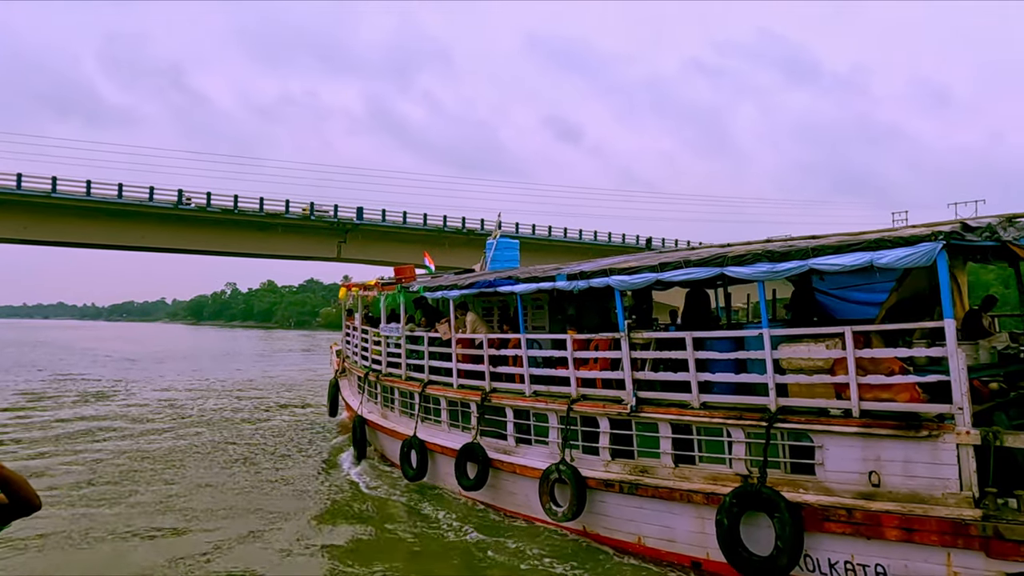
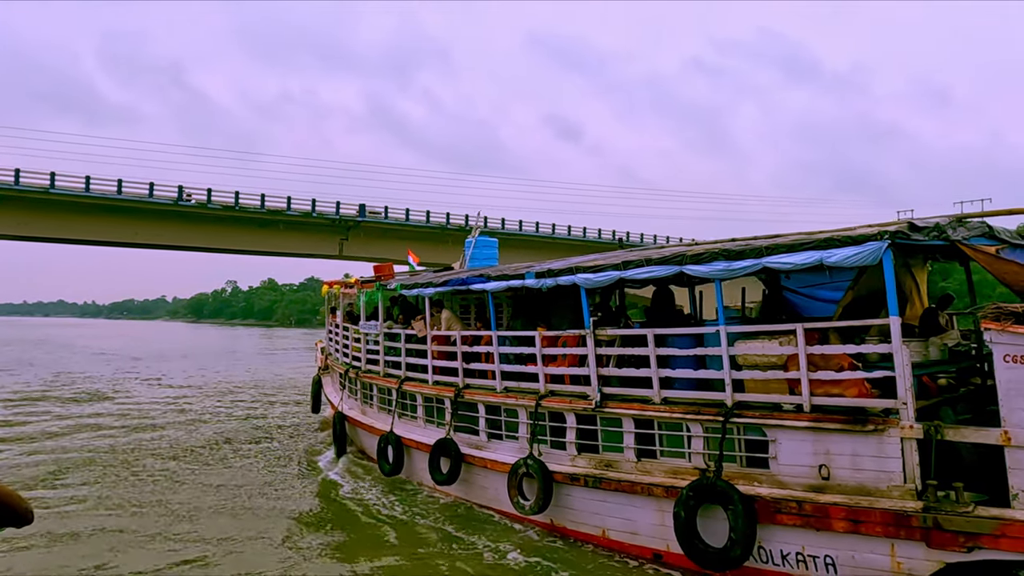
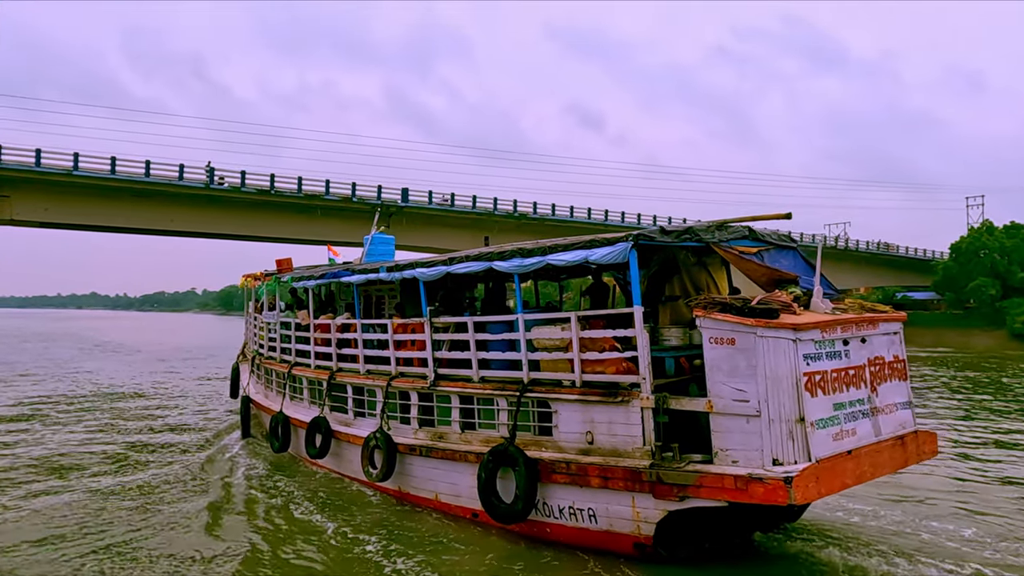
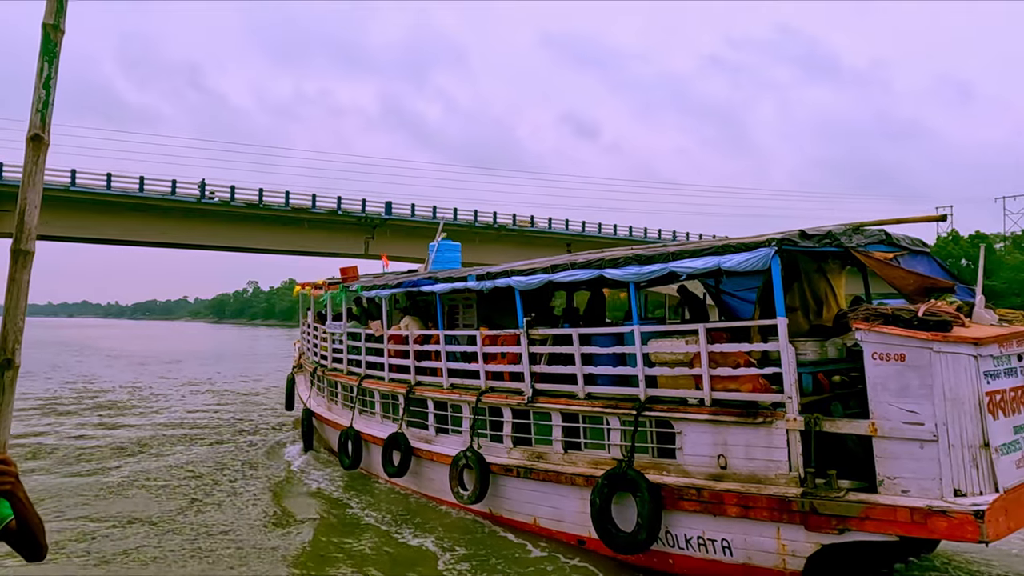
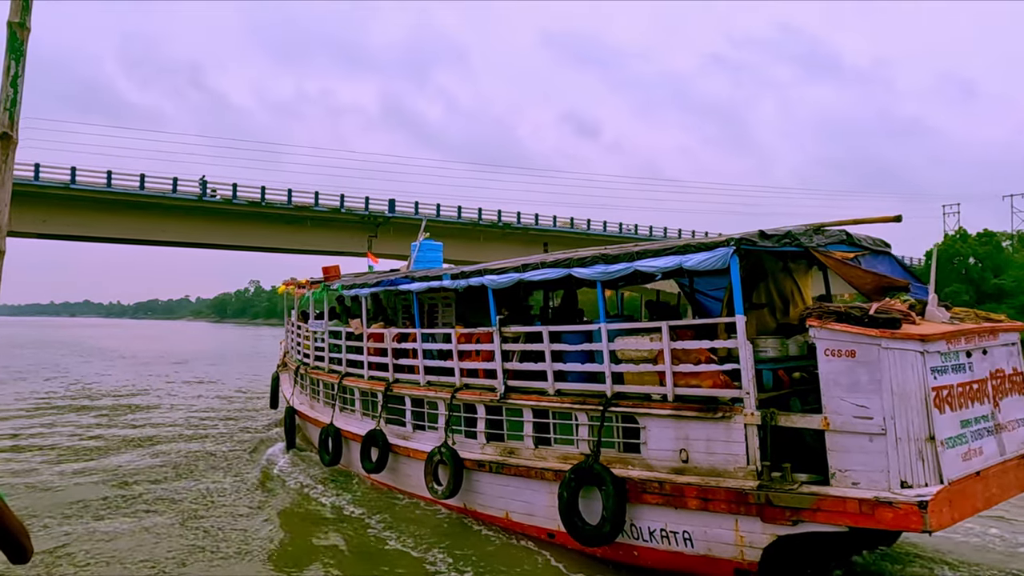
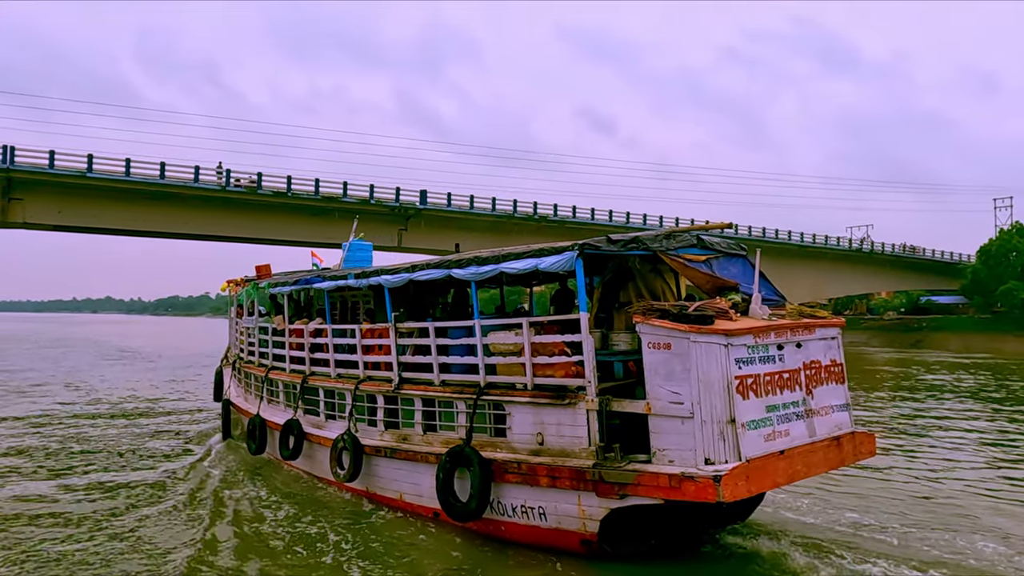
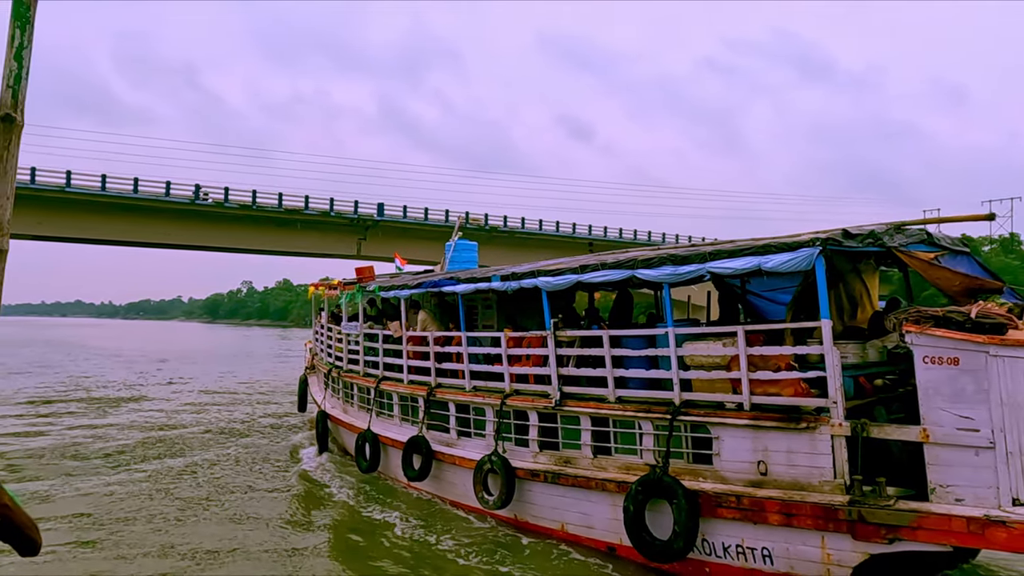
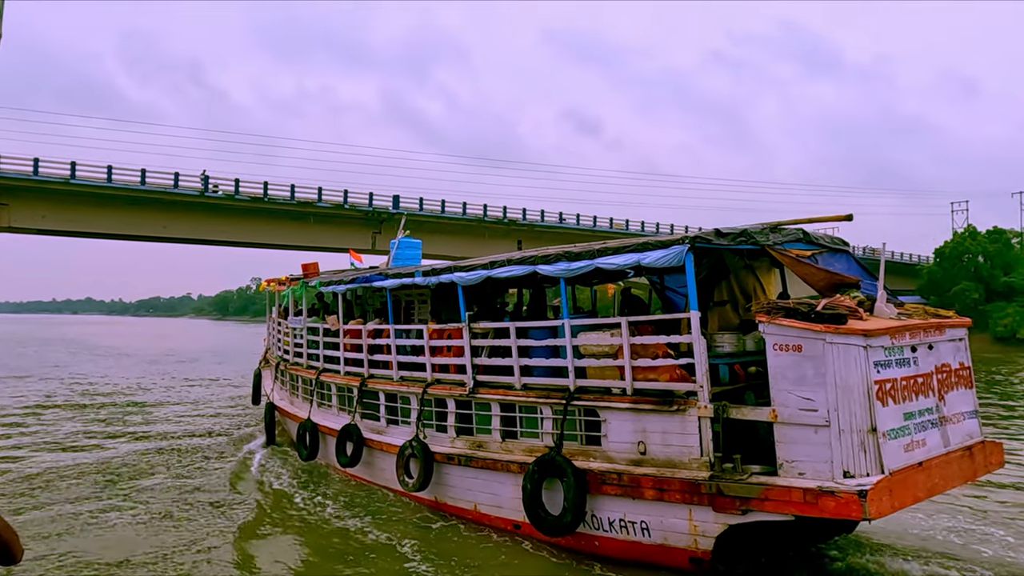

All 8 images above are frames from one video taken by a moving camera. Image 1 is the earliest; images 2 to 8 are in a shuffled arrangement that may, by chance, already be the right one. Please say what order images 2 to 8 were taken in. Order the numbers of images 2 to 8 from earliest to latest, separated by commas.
2, 7, 4, 5, 8, 3, 6
